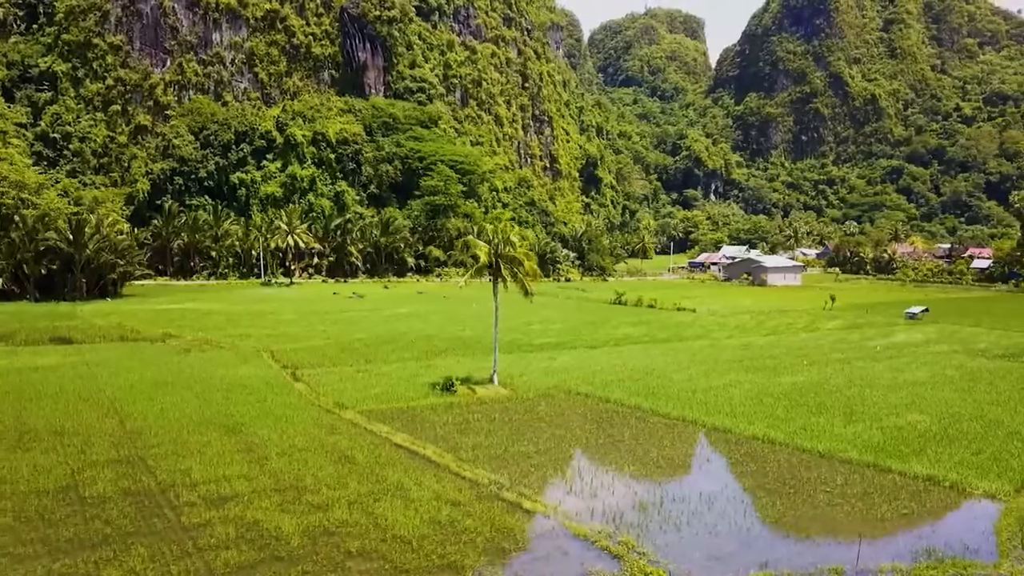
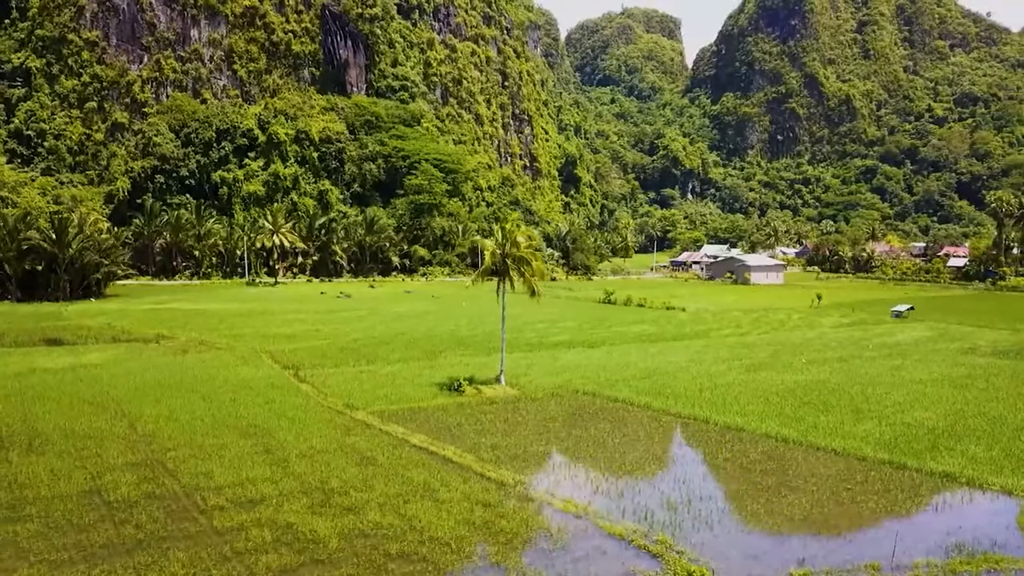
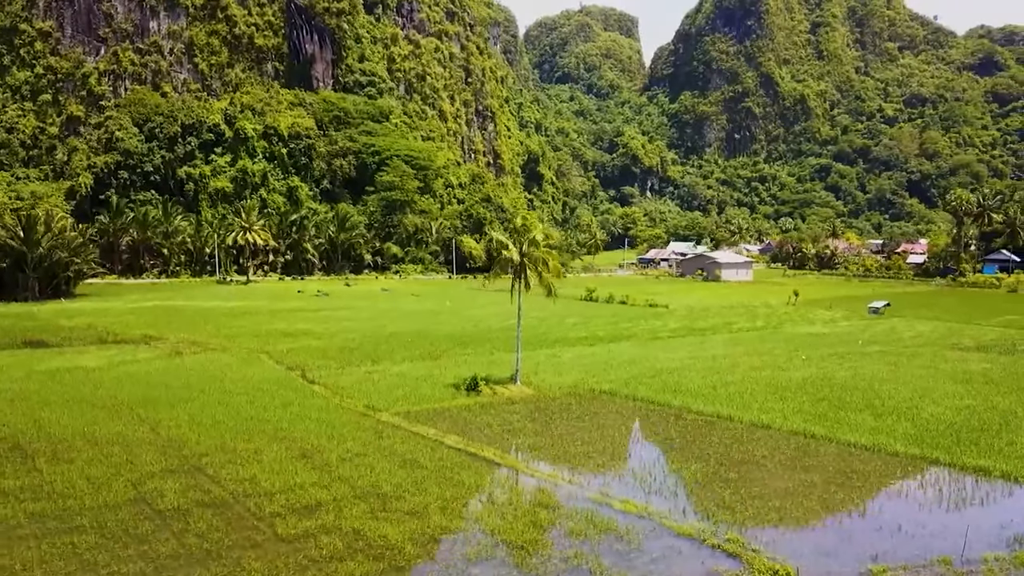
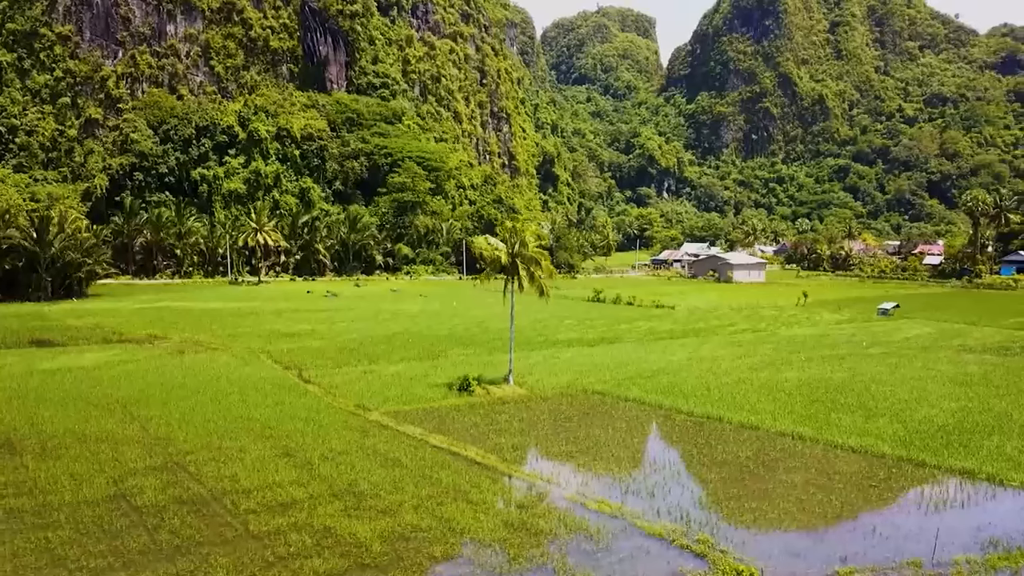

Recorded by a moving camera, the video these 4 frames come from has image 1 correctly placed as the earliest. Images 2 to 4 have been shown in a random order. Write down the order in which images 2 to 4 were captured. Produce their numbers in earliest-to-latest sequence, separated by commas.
2, 4, 3
